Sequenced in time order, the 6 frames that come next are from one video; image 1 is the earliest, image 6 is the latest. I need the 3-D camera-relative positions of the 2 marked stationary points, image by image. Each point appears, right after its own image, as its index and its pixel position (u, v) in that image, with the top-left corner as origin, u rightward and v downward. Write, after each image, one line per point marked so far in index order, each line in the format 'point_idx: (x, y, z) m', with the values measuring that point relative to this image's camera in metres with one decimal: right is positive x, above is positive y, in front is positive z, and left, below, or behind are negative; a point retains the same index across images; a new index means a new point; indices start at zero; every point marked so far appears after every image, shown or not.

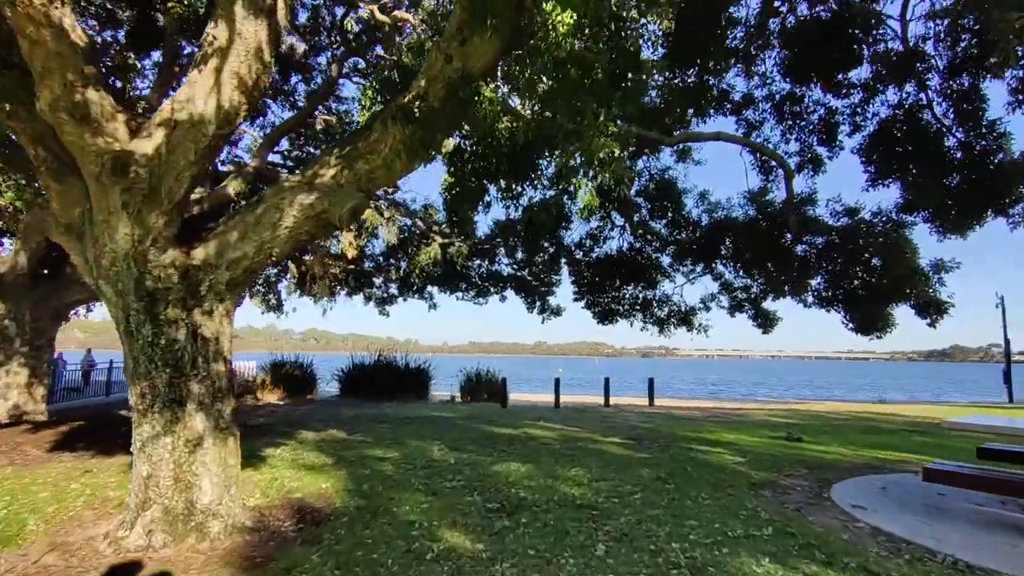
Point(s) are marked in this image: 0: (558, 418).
0: (+1.1, -3.2, +13.6) m
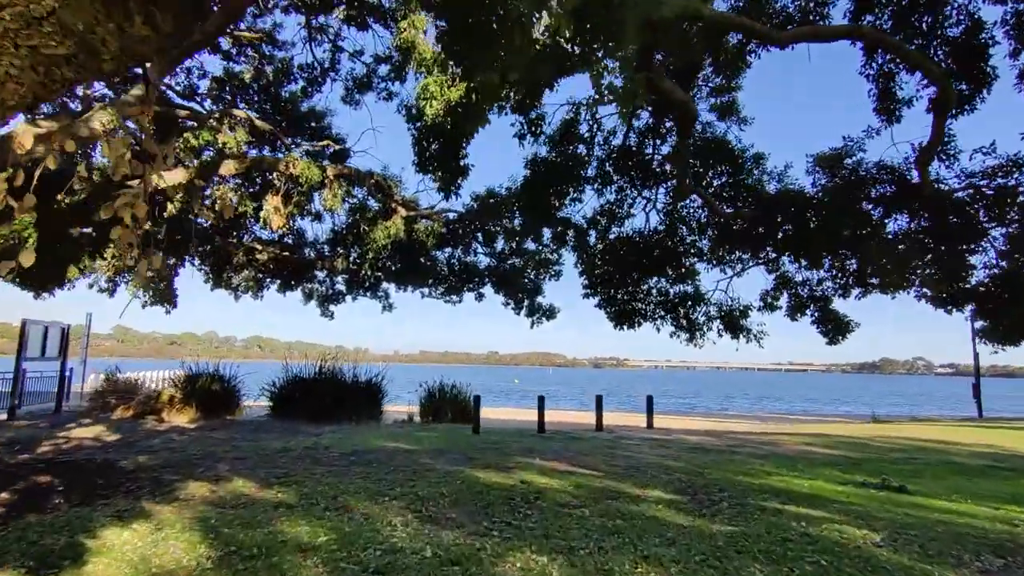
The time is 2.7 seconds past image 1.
0: (+0.8, -3.0, +10.5) m
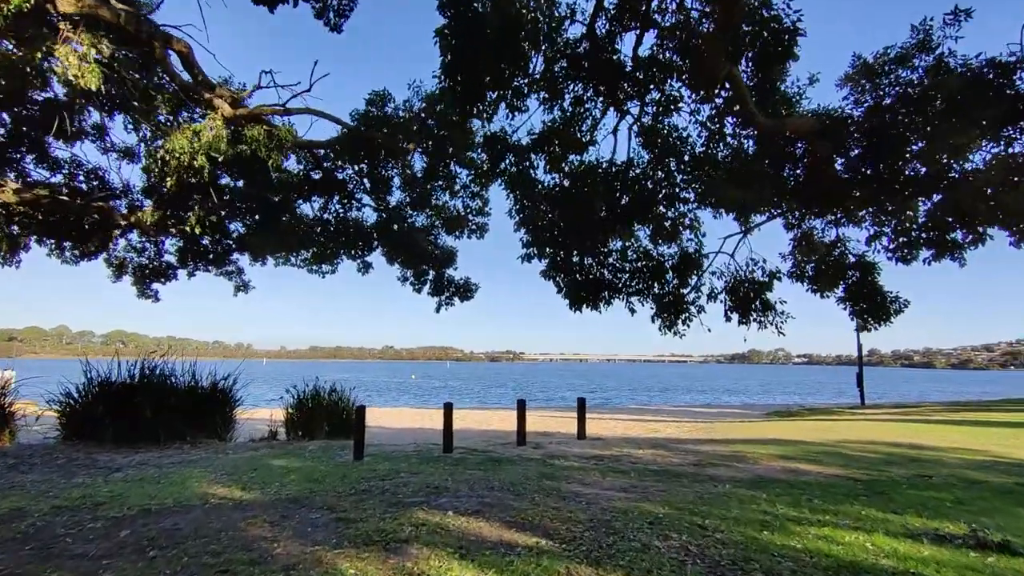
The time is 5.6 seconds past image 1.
0: (-0.5, -2.6, +7.1) m
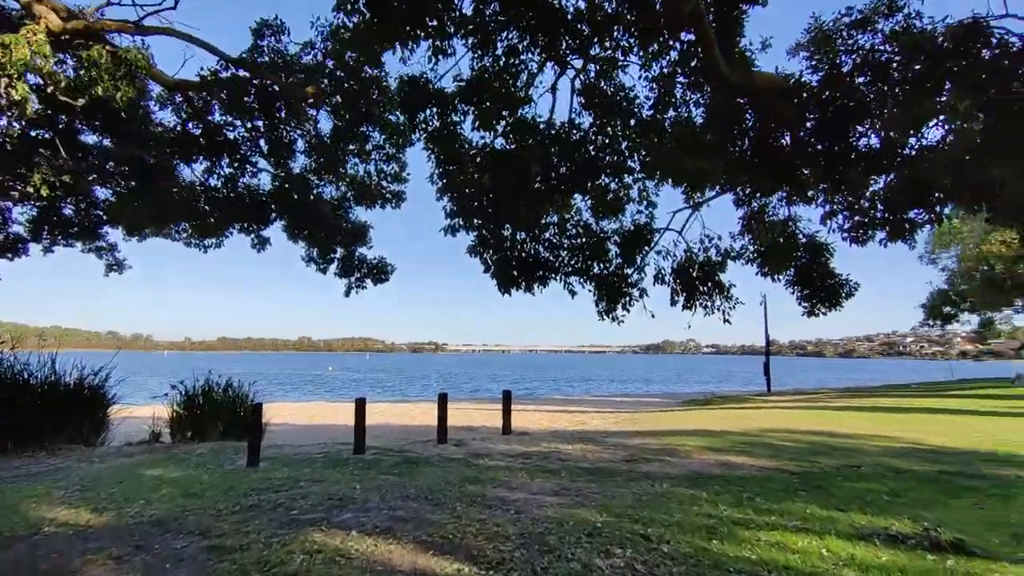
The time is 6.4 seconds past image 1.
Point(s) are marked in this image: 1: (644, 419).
0: (-1.4, -2.3, +6.1) m
1: (+3.9, -3.8, +16.5) m
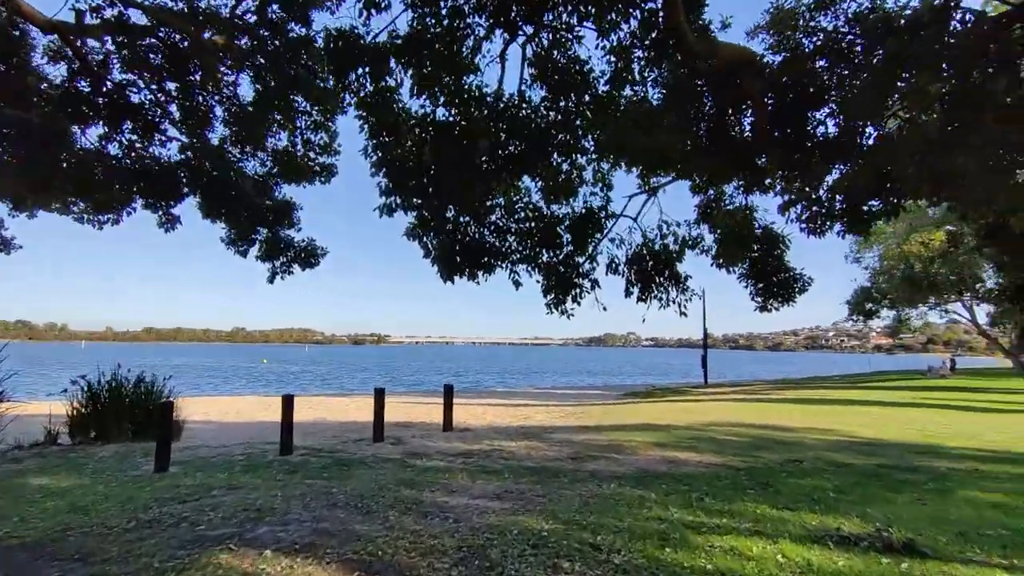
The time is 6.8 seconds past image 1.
0: (-2.0, -2.2, +5.5) m
1: (+2.2, -3.6, +16.4) m
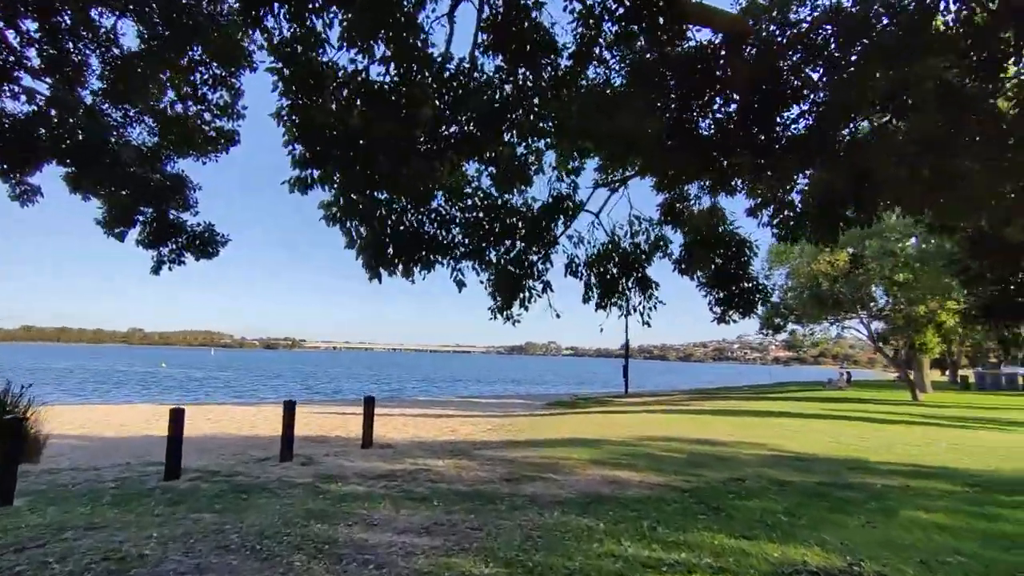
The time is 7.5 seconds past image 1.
0: (-2.5, -2.1, +4.4) m
1: (+0.1, -3.8, +15.7) m
